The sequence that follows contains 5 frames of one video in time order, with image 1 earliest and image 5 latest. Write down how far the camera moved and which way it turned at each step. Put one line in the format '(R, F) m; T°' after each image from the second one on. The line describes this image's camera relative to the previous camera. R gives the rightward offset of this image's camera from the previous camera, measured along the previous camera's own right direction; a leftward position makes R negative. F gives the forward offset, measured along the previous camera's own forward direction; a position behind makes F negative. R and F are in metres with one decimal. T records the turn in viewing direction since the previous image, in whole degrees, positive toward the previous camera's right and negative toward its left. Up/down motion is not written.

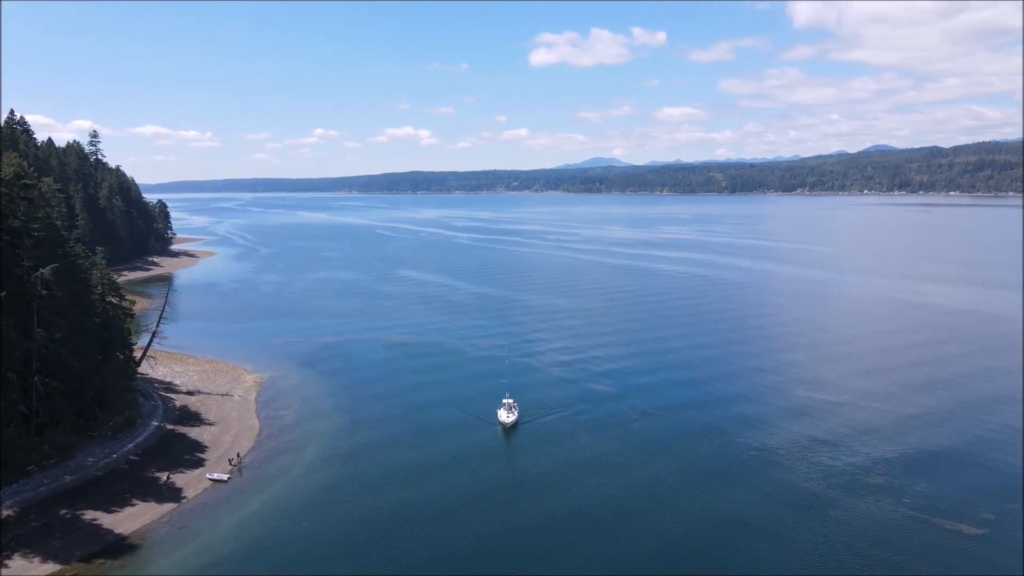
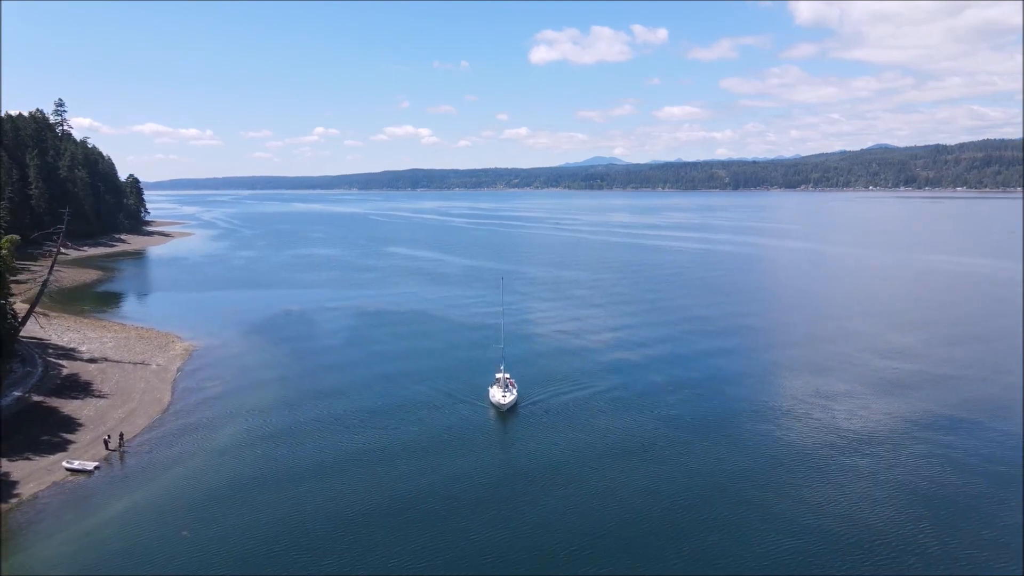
(+0.2, +9.2) m; 0°
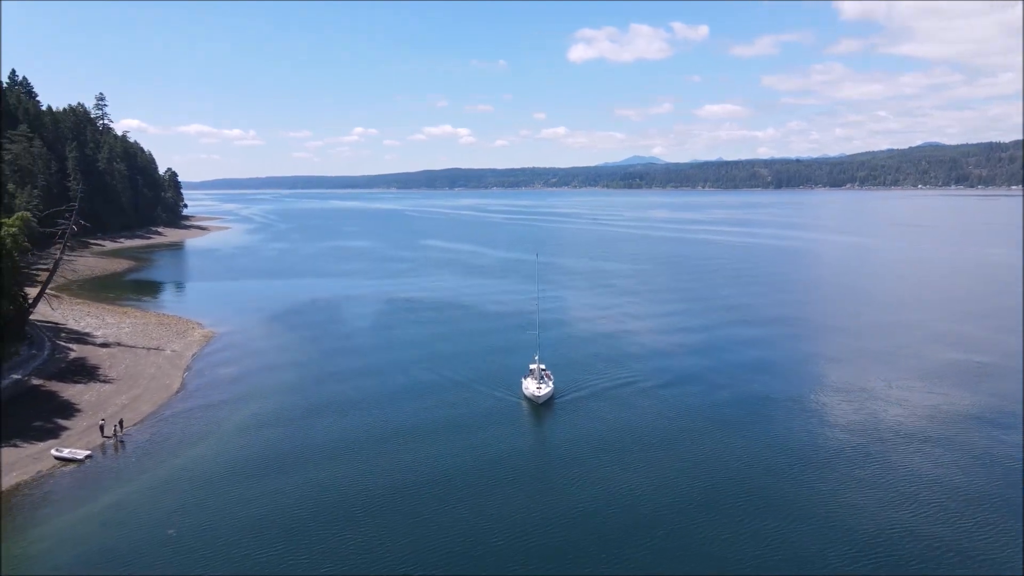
(0.0, +2.6) m; -3°
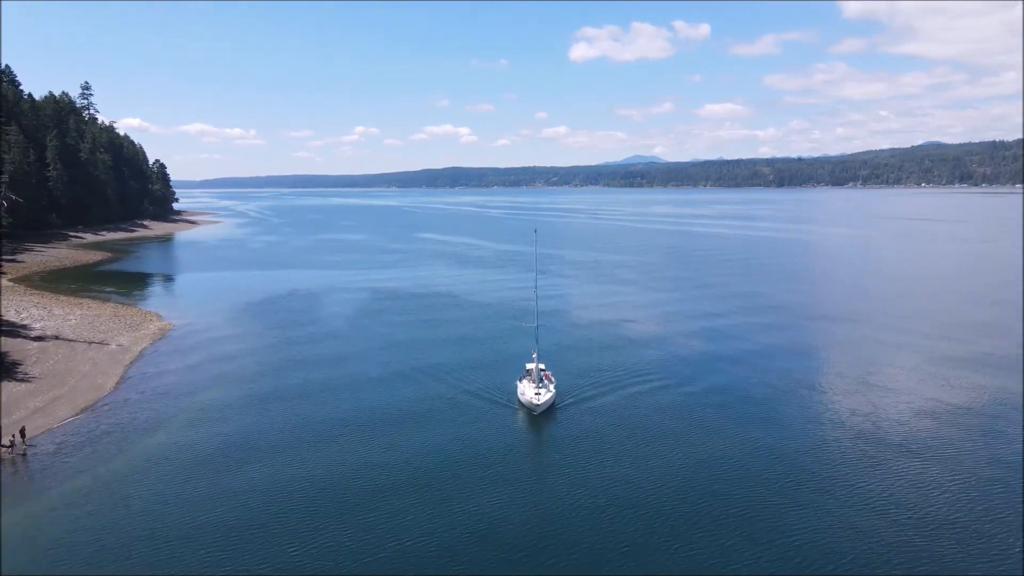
(+0.2, +3.9) m; 0°
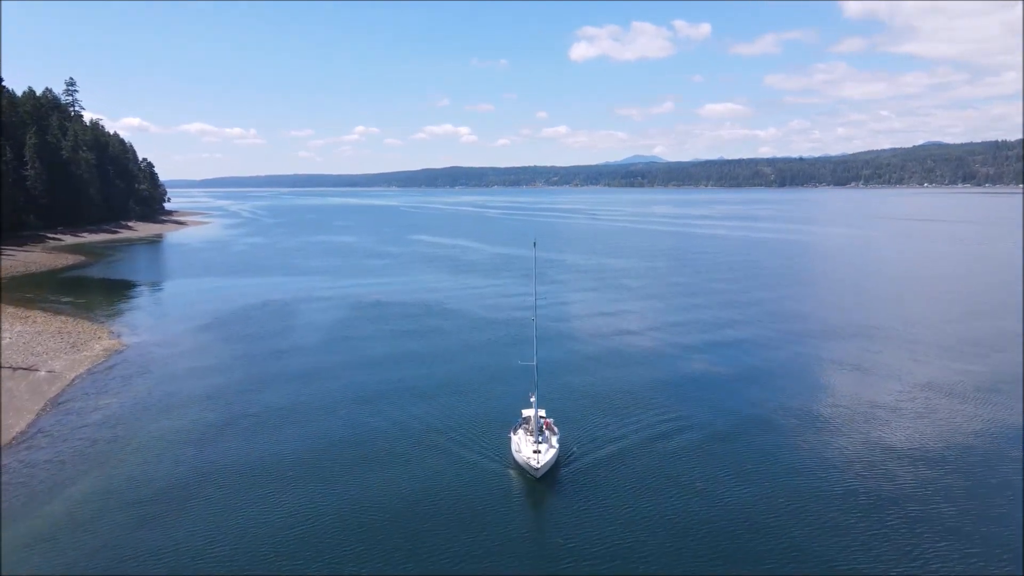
(+0.2, +3.7) m; 0°
